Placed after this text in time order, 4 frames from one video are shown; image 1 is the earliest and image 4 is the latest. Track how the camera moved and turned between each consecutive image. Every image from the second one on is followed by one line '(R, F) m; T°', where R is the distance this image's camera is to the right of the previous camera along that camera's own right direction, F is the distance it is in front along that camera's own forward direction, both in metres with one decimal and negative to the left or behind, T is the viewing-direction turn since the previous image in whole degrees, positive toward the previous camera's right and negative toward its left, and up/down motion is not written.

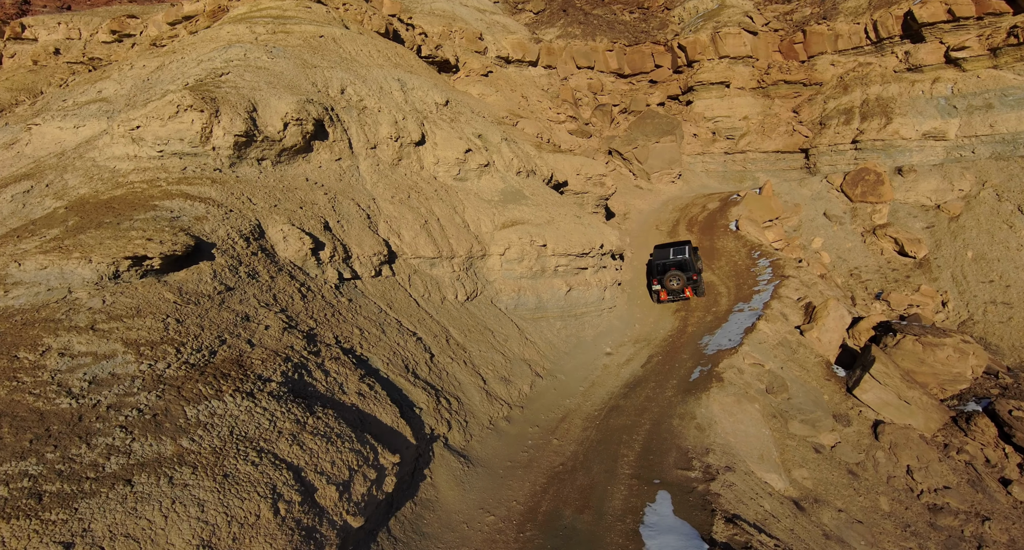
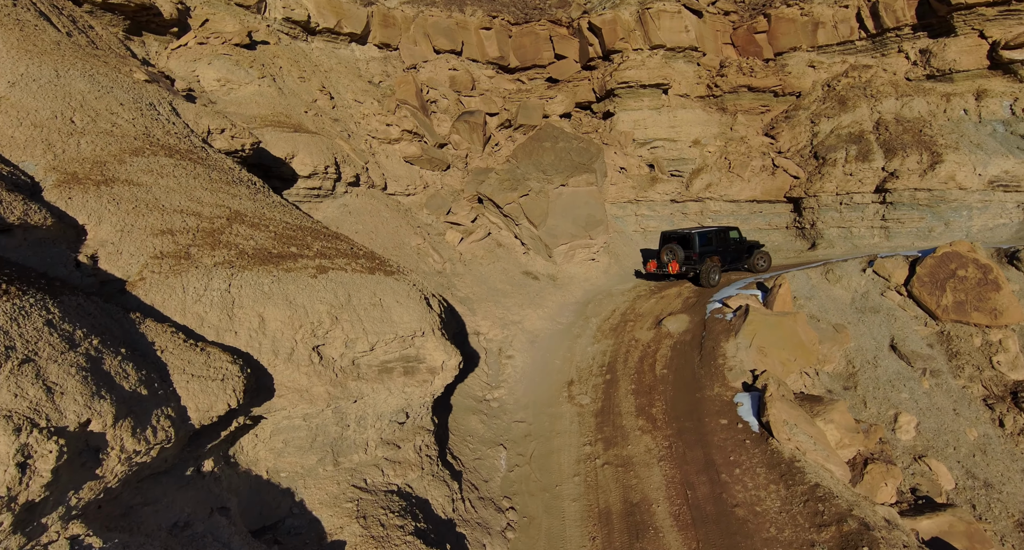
(+3.3, +15.0) m; +10°
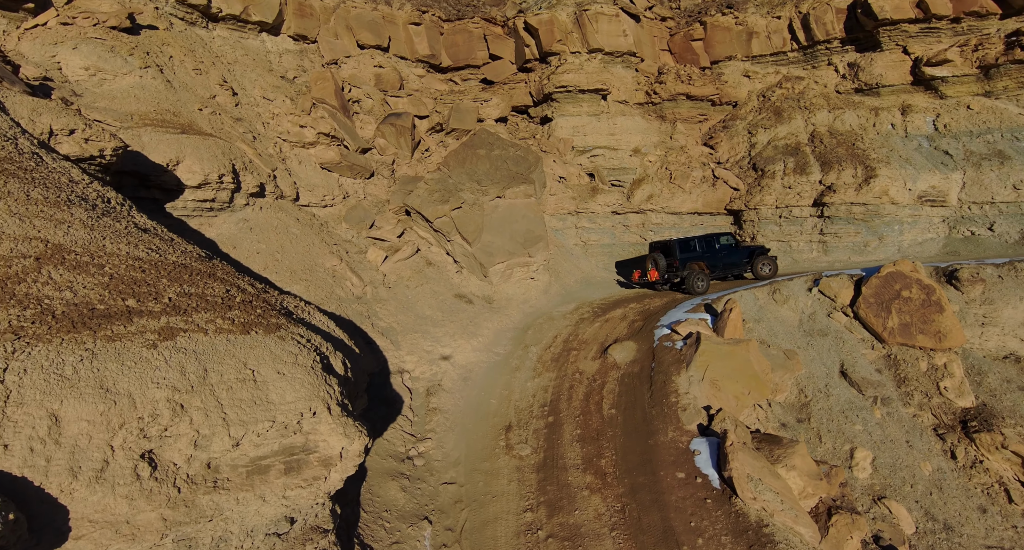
(+0.1, +1.5) m; +6°
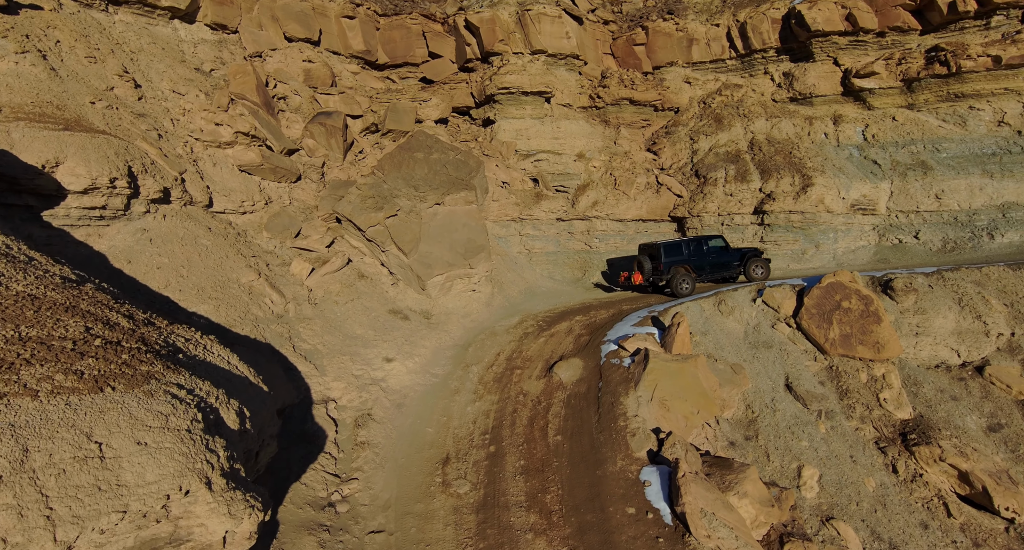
(+0.1, +0.8) m; +6°
